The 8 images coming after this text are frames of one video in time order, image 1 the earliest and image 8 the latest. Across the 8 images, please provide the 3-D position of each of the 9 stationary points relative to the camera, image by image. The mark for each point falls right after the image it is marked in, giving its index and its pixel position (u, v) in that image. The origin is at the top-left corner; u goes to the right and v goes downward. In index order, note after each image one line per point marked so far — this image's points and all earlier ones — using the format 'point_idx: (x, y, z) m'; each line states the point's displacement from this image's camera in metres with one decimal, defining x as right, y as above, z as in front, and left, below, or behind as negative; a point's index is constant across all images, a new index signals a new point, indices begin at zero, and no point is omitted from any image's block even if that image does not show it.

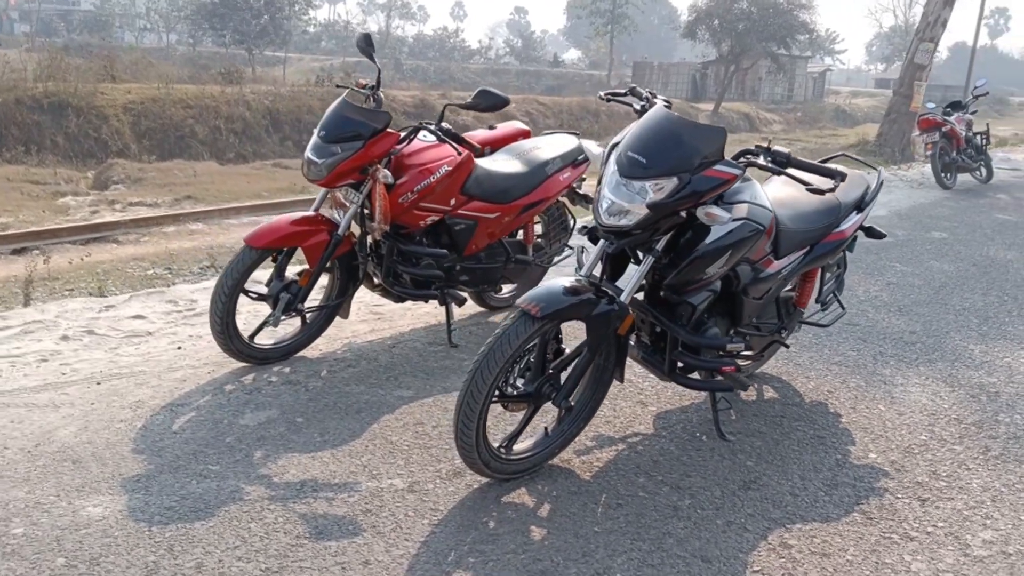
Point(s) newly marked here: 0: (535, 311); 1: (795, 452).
0: (+0.1, -0.1, +2.7) m
1: (+1.1, -0.6, +3.3) m
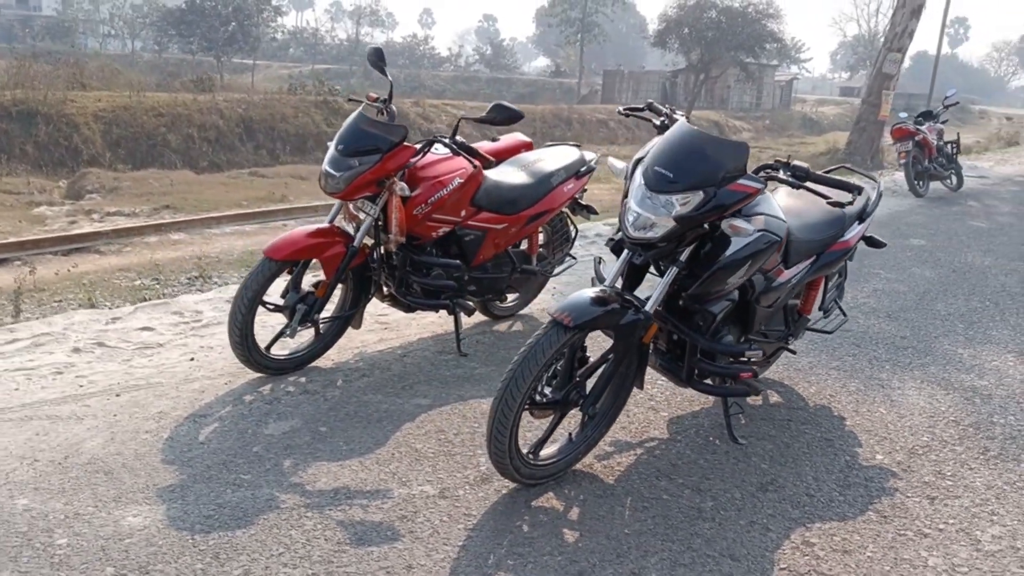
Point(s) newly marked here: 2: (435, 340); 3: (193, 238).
0: (+0.2, -0.1, +2.8) m
1: (+1.2, -0.6, +3.5) m
2: (-0.4, -0.3, +4.6) m
3: (-3.7, +0.6, +10.3) m
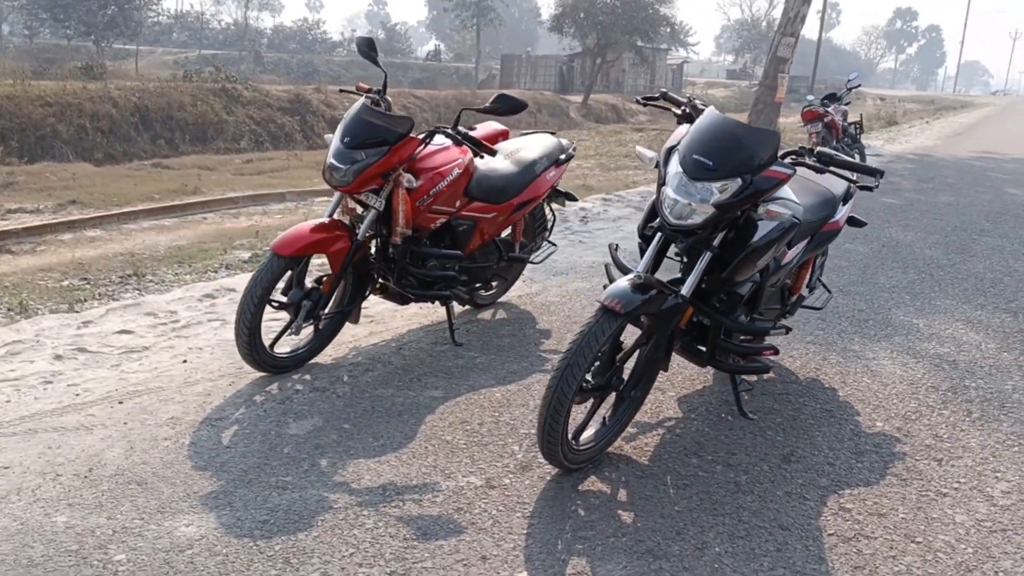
0: (+0.4, -0.1, +2.9) m
1: (+1.3, -0.6, +3.7) m
2: (-0.4, -0.2, +4.6) m
3: (-4.4, +0.6, +9.8) m
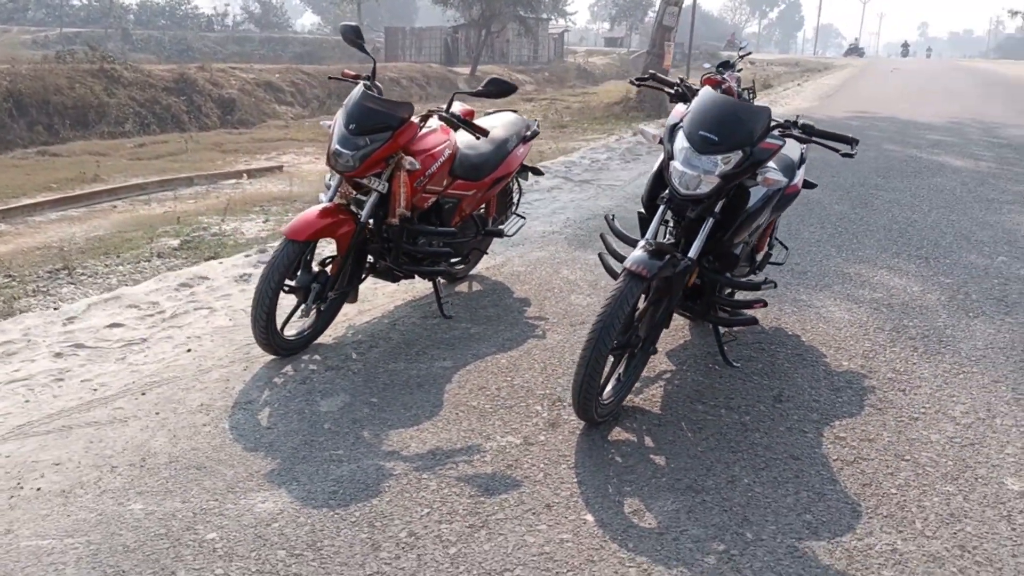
0: (+0.5, +0.1, +3.2) m
1: (+1.3, -0.4, +4.1) m
2: (-0.5, -0.1, +4.8) m
3: (-5.2, +0.6, +9.4) m
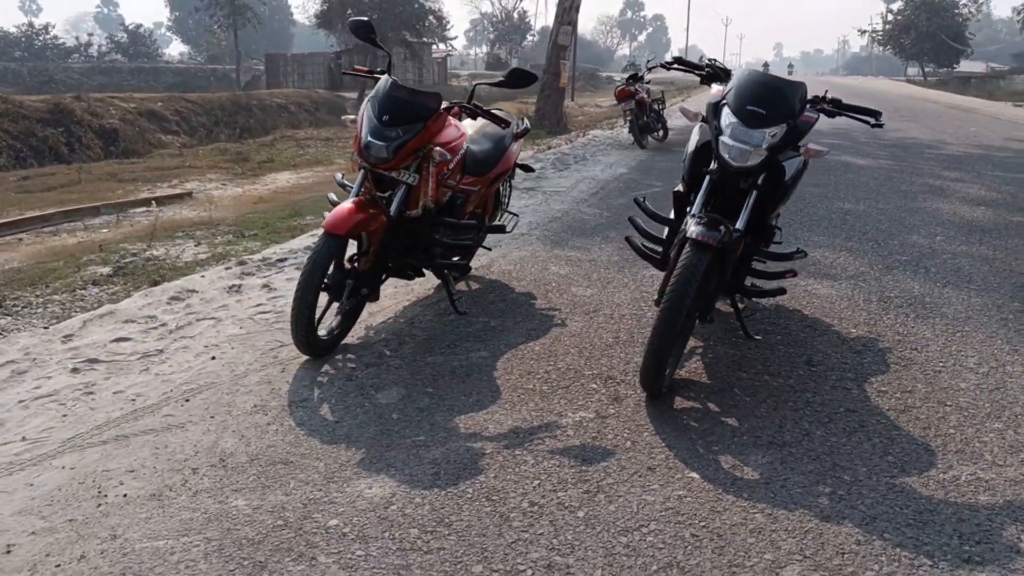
0: (+0.7, +0.2, +3.3) m
1: (+1.4, -0.2, +4.3) m
2: (-0.5, -0.1, +4.7) m
3: (-5.8, +0.2, +8.7) m
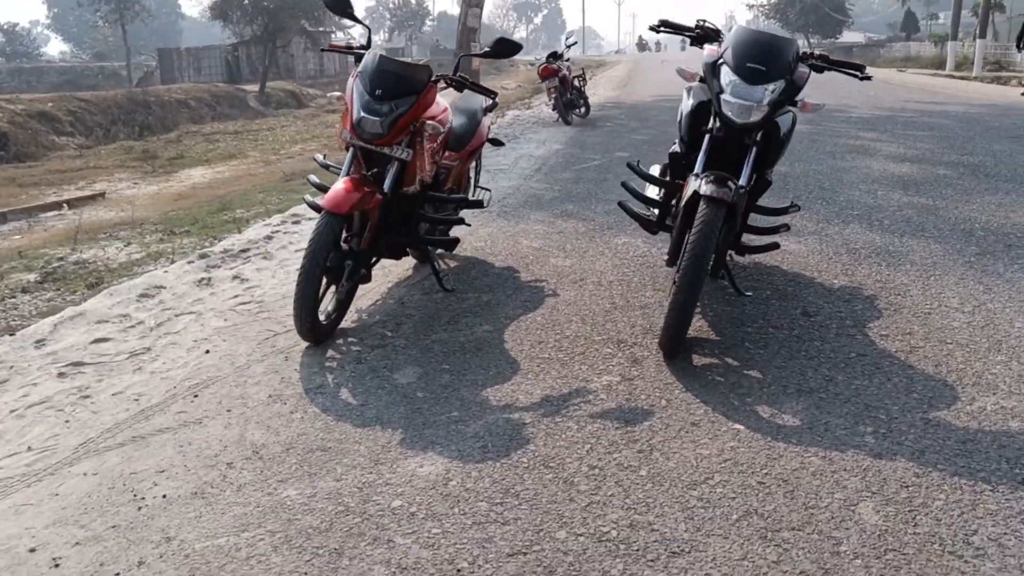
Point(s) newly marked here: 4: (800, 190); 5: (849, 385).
0: (+0.8, +0.3, +3.3) m
1: (+1.4, 0.0, +4.4) m
2: (-0.5, 0.0, +4.6) m
3: (-6.3, 0.0, +8.0) m
4: (+2.3, +0.8, +7.2) m
5: (+1.2, -0.4, +3.2) m
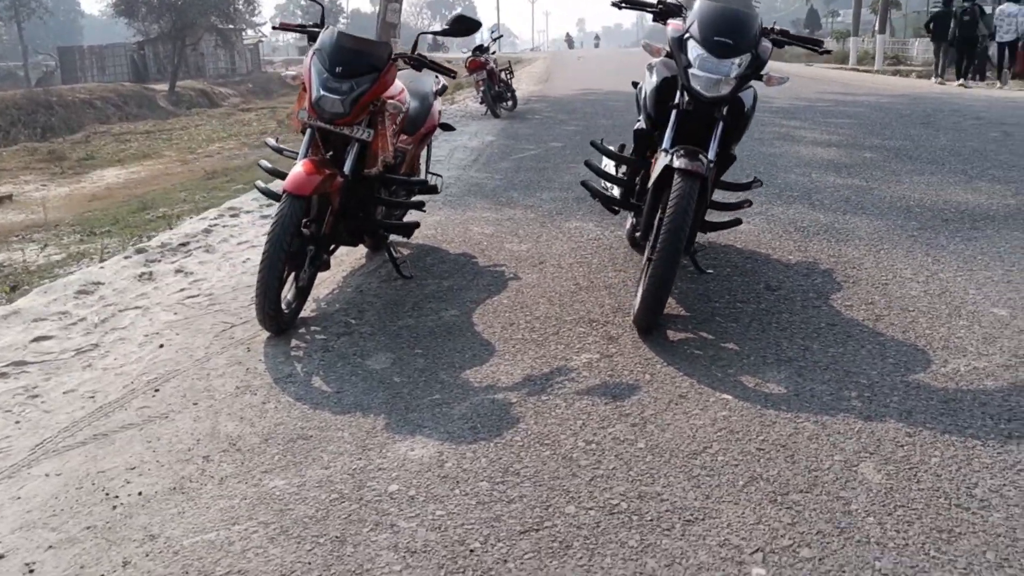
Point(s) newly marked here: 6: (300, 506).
0: (+0.7, +0.4, +3.3) m
1: (+1.2, +0.1, +4.4) m
2: (-0.8, +0.1, +4.5) m
3: (-6.7, -0.1, +7.3) m
4: (+1.9, +0.9, +7.3) m
5: (+1.1, -0.2, +3.3) m
6: (-0.6, -0.6, +2.3) m
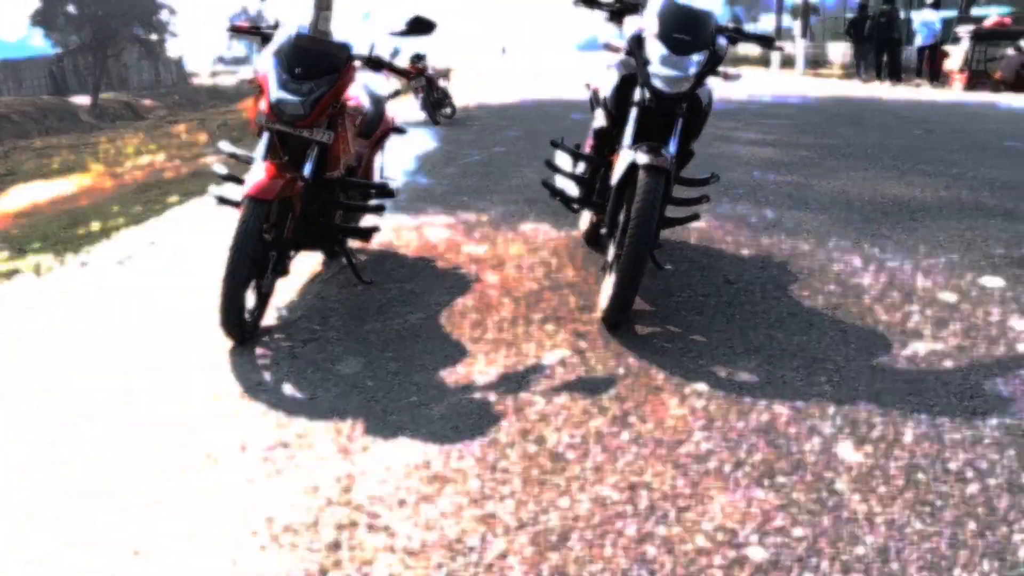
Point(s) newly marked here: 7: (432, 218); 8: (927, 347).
0: (+0.6, +0.5, +3.4) m
1: (+1.0, +0.1, +4.5) m
2: (-0.9, 0.0, +4.4) m
3: (-7.1, -0.3, +6.8) m
4: (+1.4, +1.0, +7.5) m
5: (+1.0, -0.2, +3.3) m
6: (-0.6, -0.6, +2.3) m
7: (-0.5, +0.5, +5.9) m
8: (+1.5, -0.2, +3.2) m
